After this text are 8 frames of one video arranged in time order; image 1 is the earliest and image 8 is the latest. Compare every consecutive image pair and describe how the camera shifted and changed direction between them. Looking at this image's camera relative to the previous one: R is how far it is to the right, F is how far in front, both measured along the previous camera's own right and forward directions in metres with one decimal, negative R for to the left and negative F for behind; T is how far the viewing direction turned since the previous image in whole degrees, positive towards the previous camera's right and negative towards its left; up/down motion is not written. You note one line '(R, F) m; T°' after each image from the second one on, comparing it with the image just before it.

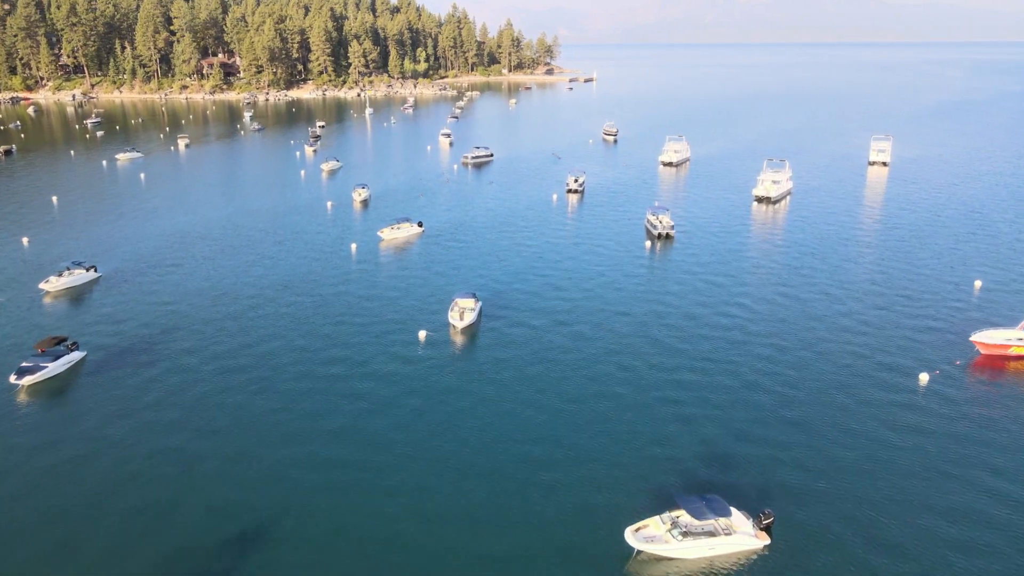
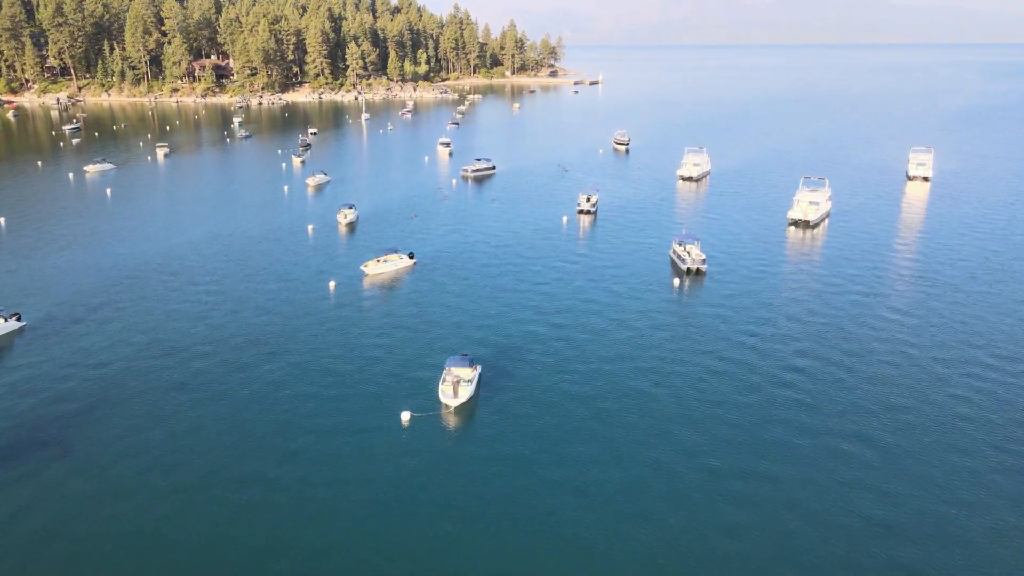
(-0.3, +10.2) m; 0°
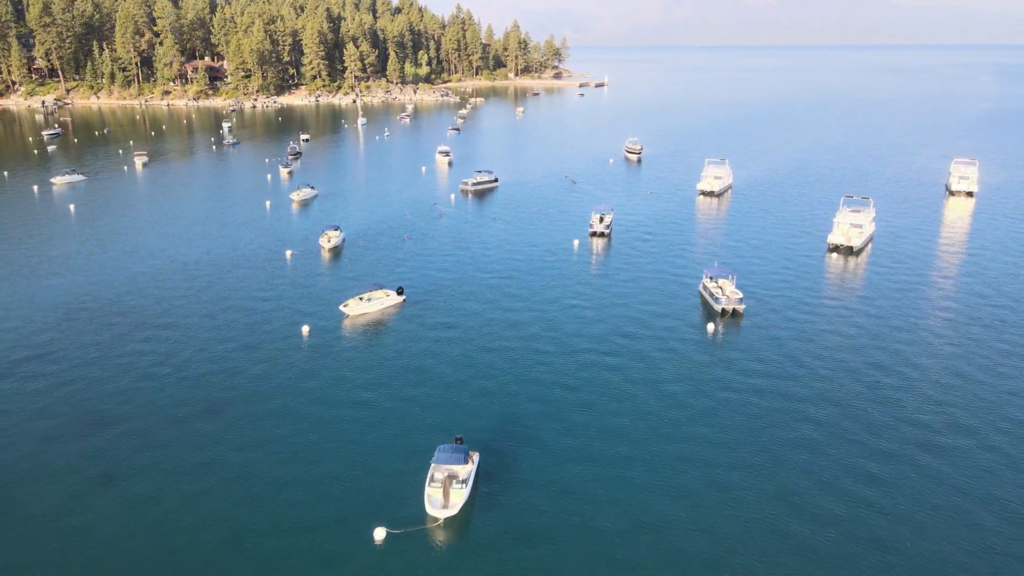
(-0.2, +9.1) m; 0°
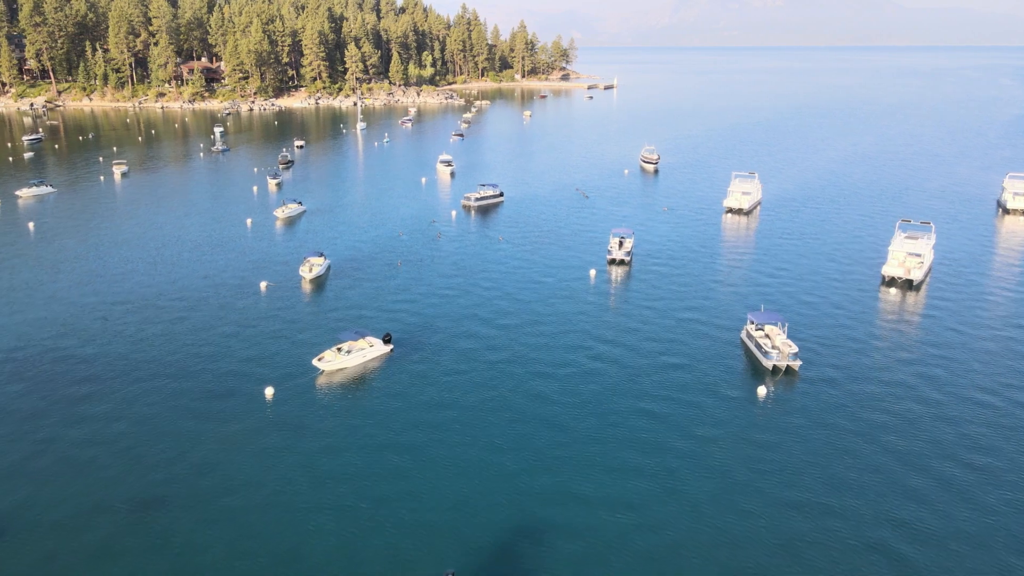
(-0.2, +9.1) m; 0°
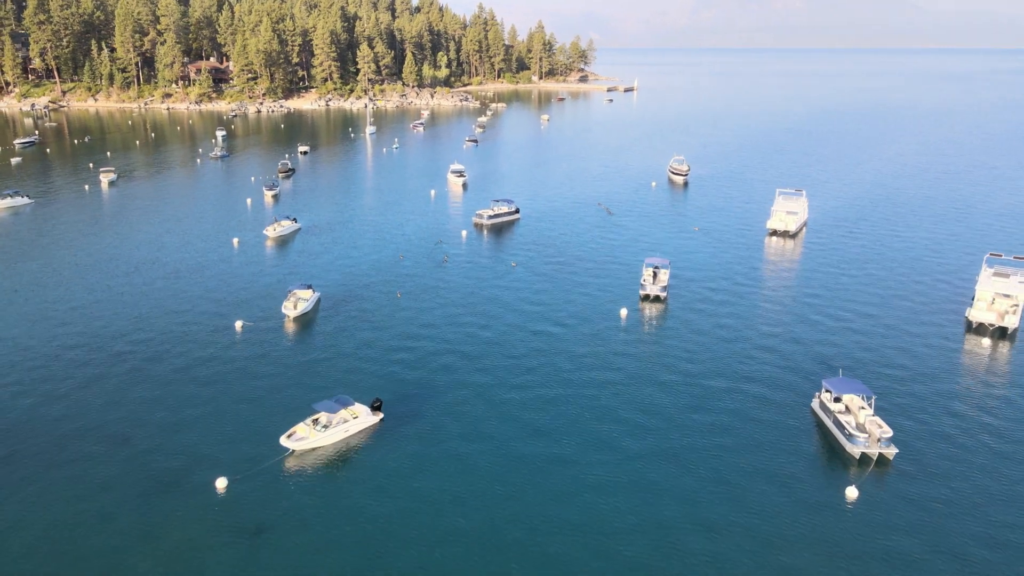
(-0.2, +9.2) m; -1°
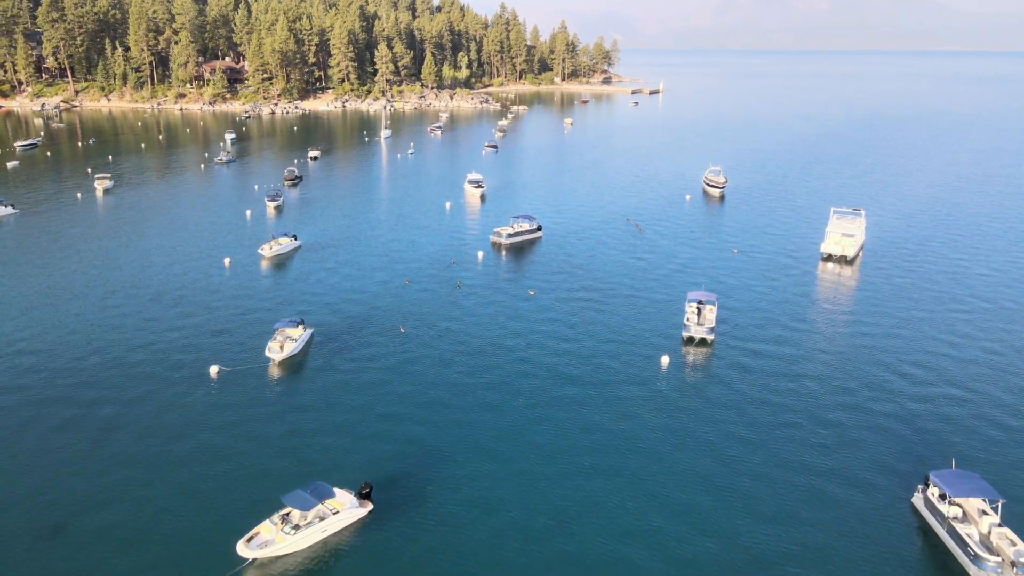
(-0.2, +8.1) m; -1°
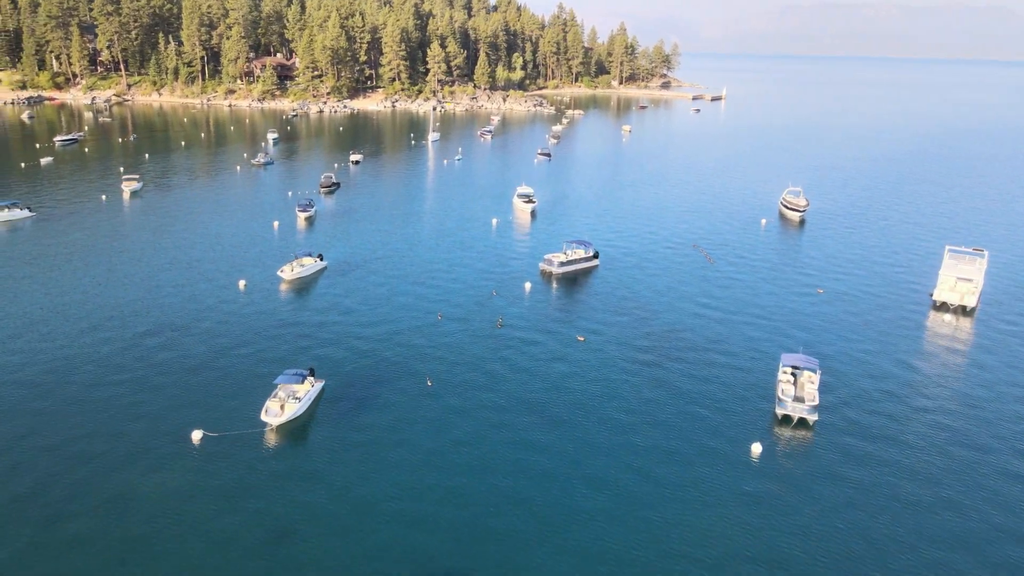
(-0.5, +9.3) m; -4°
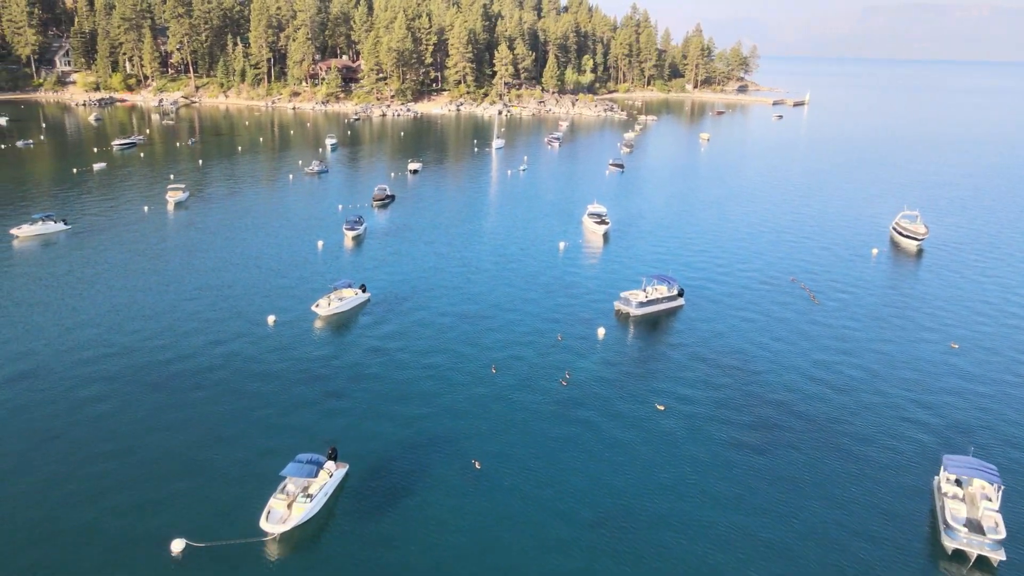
(-0.7, +9.4) m; -5°
